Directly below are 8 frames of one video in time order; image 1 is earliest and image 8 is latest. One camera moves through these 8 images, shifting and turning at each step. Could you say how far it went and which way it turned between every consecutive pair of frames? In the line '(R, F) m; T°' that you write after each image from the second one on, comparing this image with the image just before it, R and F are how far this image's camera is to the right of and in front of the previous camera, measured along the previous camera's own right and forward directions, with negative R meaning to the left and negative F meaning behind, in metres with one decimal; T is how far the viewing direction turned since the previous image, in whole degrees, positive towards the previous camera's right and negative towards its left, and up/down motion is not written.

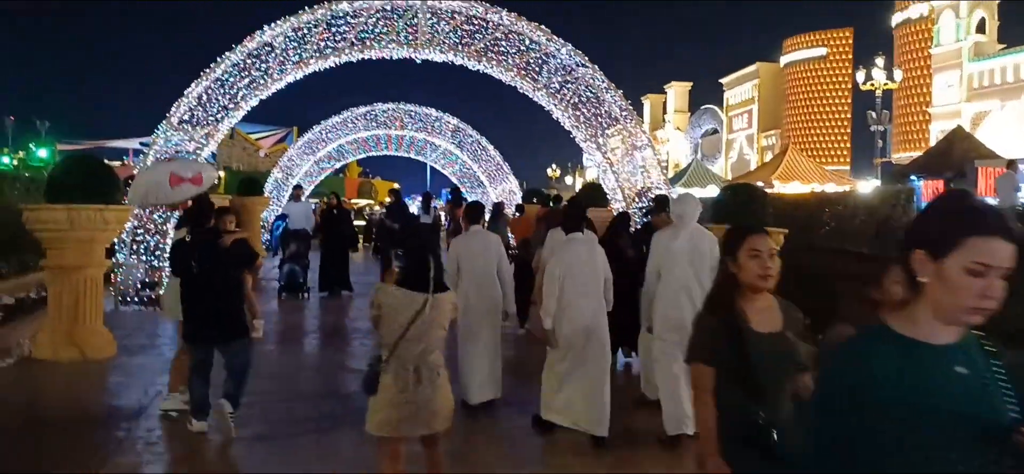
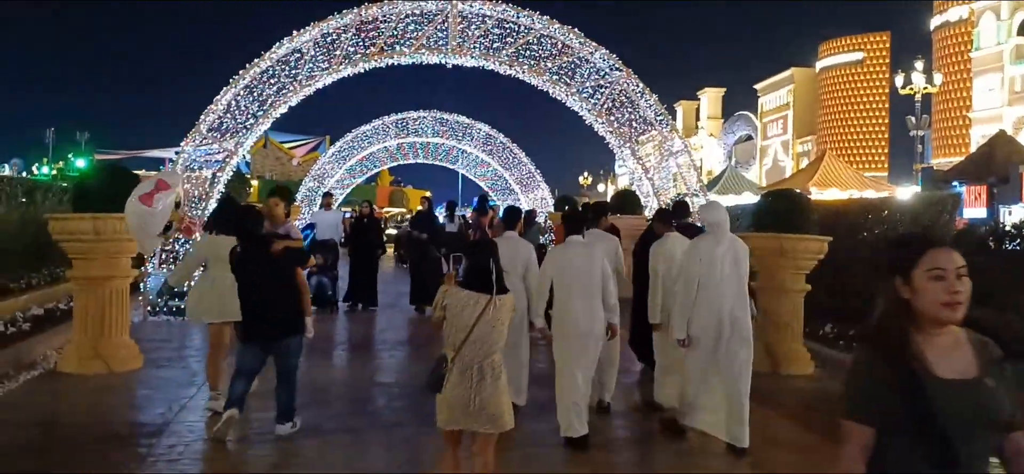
(0.0, +0.3) m; -2°
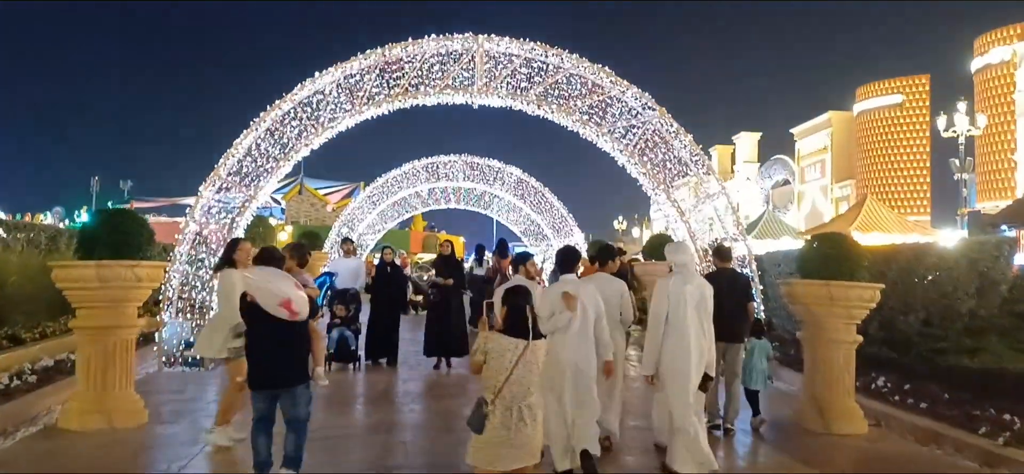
(+0.1, +0.5) m; -2°
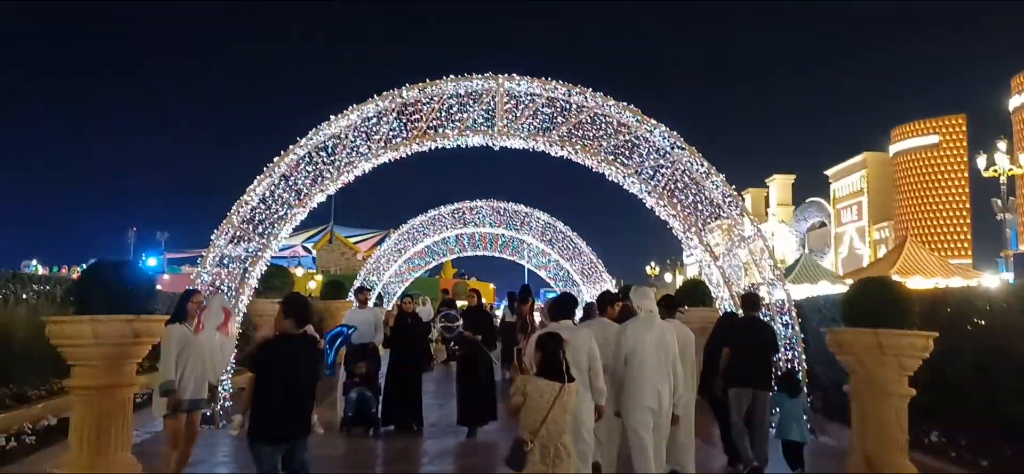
(+0.1, +0.5) m; -2°
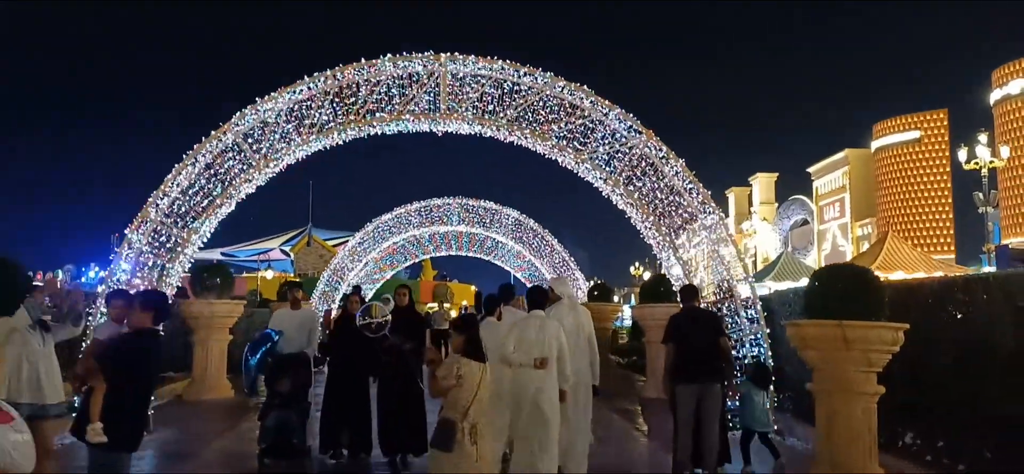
(+0.5, +0.8) m; +1°
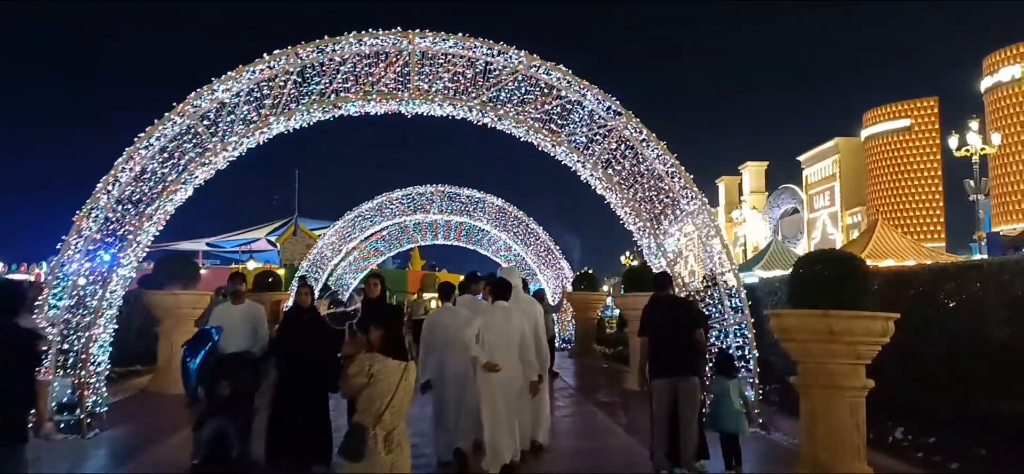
(+0.2, +0.5) m; +1°
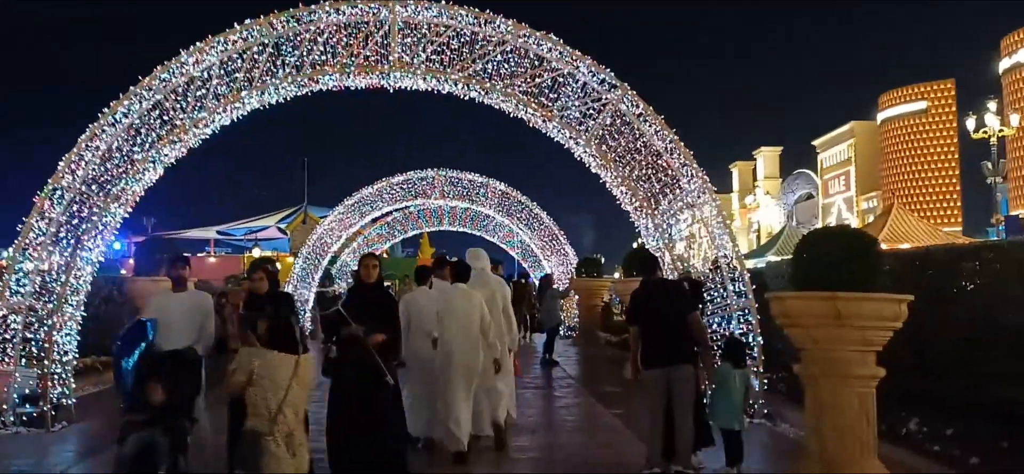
(+0.3, +0.6) m; -1°
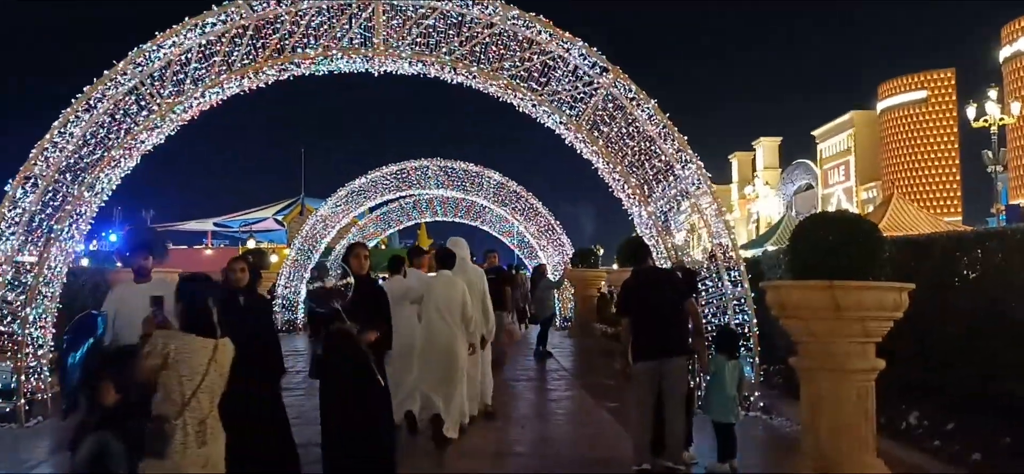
(+0.1, +0.3) m; 0°
